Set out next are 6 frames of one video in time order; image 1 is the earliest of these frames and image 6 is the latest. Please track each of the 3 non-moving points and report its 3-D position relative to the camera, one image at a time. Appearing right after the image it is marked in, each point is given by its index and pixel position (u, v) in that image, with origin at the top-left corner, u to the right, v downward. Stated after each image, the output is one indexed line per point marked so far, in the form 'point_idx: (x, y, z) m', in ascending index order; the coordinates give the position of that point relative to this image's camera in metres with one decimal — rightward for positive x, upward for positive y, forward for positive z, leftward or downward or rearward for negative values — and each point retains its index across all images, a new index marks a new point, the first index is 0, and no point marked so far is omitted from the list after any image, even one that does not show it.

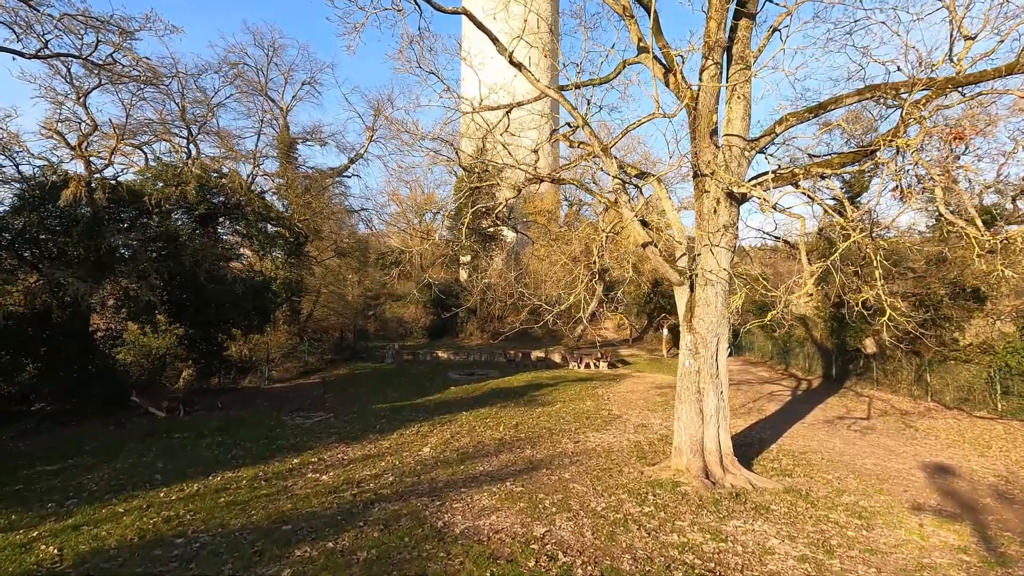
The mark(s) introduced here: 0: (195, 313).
0: (-7.3, -0.6, +12.4) m
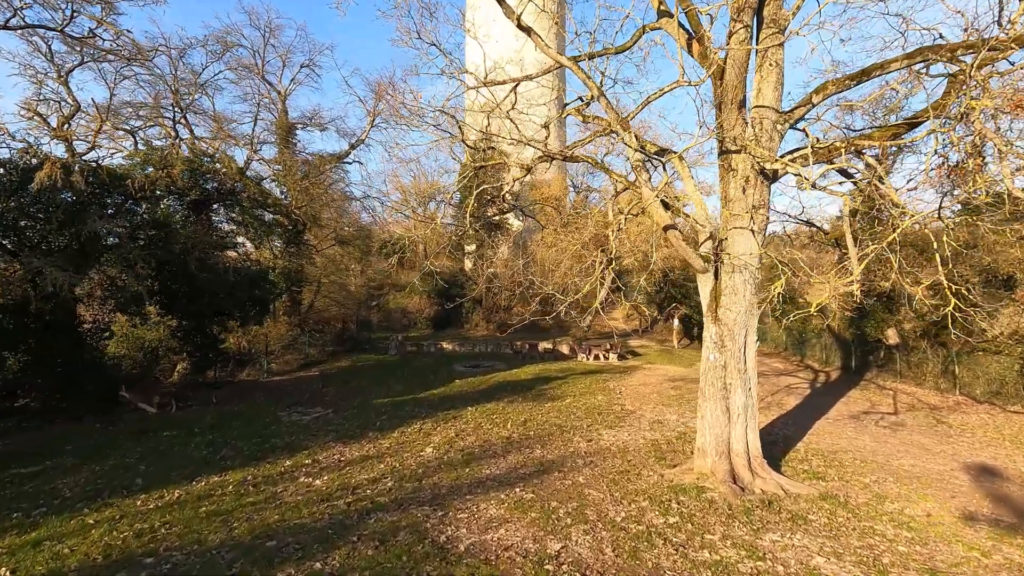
0: (-7.2, -0.4, +11.9) m
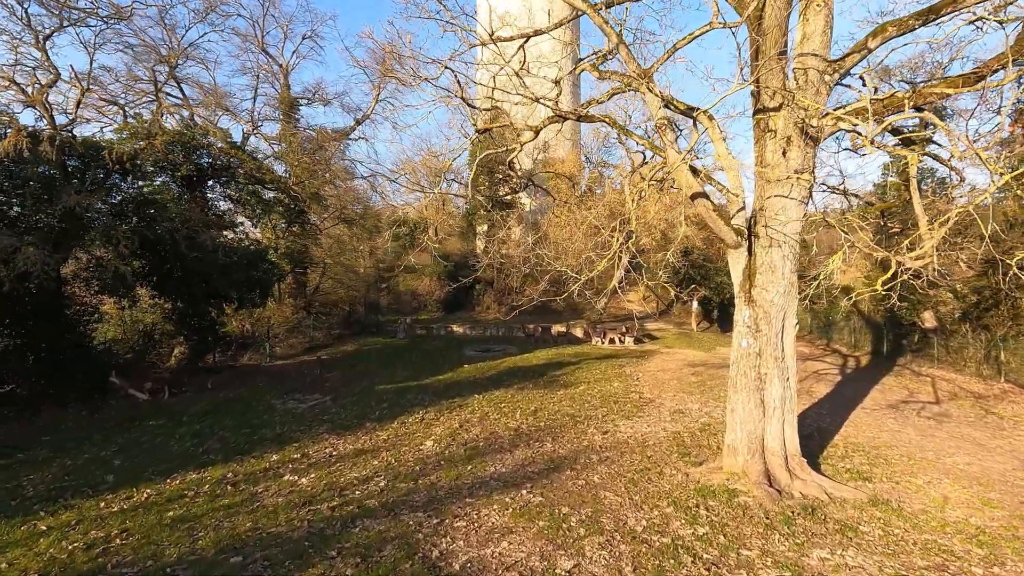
0: (-6.9, 0.0, +11.3) m
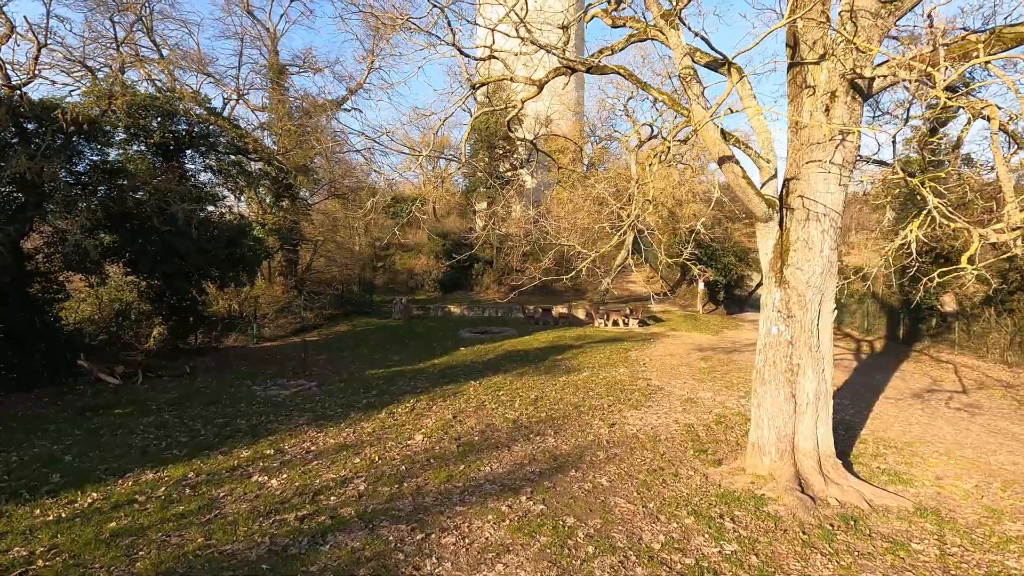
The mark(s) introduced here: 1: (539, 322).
0: (-7.0, +0.5, +10.6) m
1: (+0.9, -1.2, +18.2) m
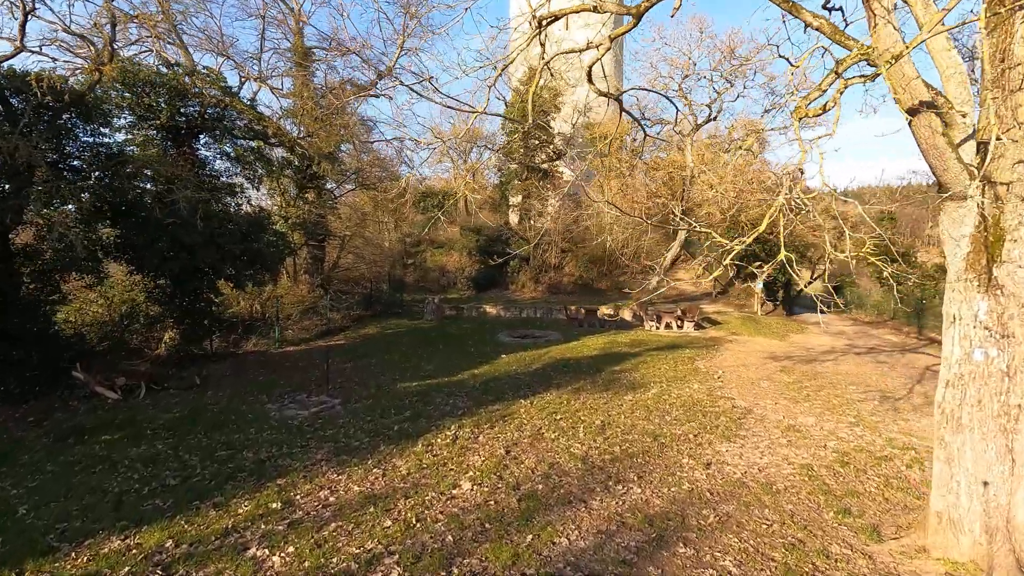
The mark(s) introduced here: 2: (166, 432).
0: (-6.0, +0.5, +9.4) m
1: (+2.2, -1.1, +16.7) m
2: (-4.2, -1.7, +6.6) m
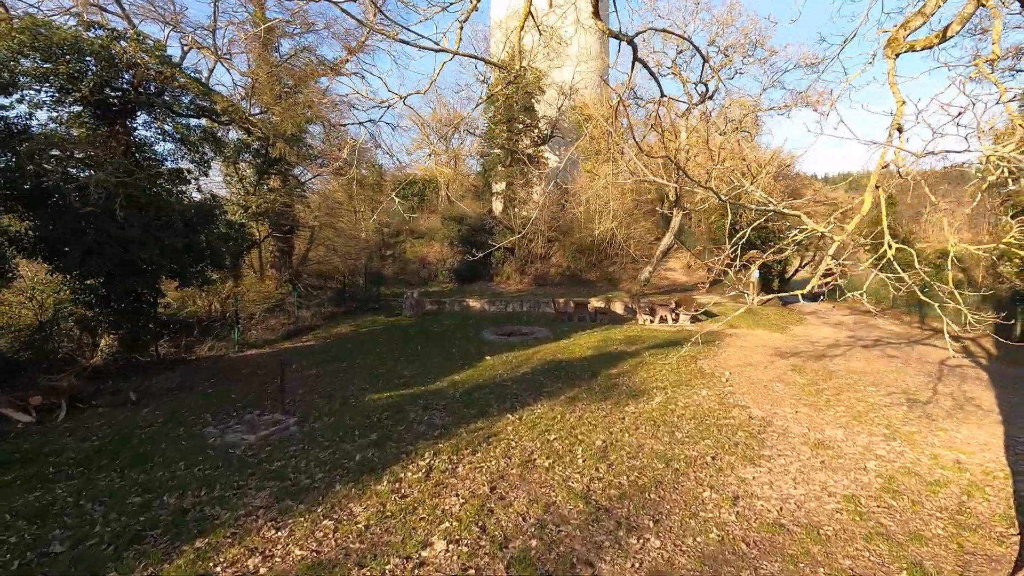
0: (-6.3, +0.5, +8.1) m
1: (+1.8, -0.9, +15.6) m
2: (-4.3, -1.8, +5.4) m
